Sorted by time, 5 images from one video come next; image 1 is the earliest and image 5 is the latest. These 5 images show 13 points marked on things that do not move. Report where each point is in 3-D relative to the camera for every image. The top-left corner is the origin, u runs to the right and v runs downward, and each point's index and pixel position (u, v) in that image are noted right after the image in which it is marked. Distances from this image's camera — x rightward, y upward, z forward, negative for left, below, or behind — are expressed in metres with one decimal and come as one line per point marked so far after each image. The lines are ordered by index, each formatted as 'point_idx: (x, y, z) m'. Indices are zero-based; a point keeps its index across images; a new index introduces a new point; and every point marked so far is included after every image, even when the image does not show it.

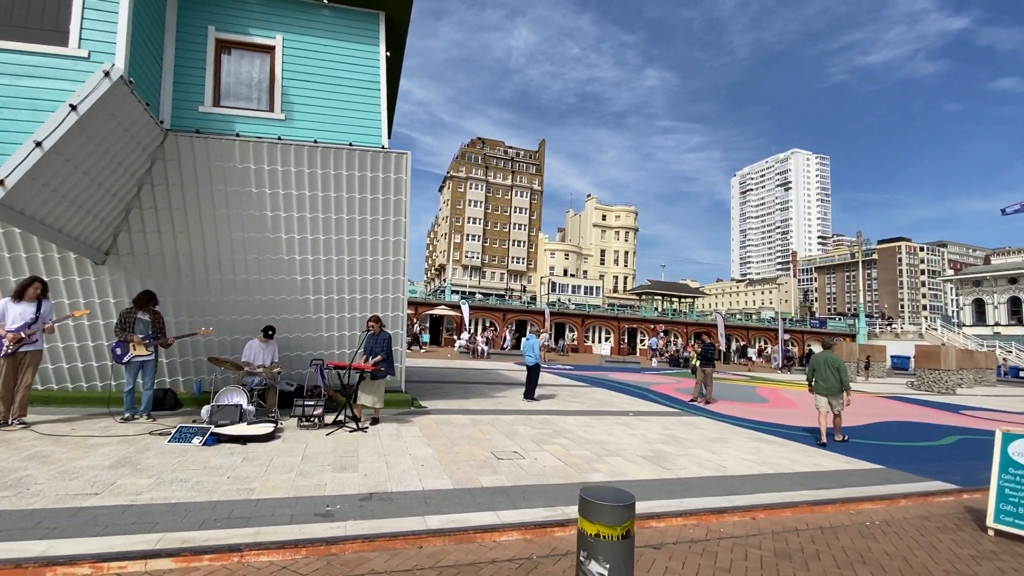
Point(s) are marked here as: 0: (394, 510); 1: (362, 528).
0: (-1.1, -2.1, +4.7) m
1: (-1.3, -2.1, +4.3) m
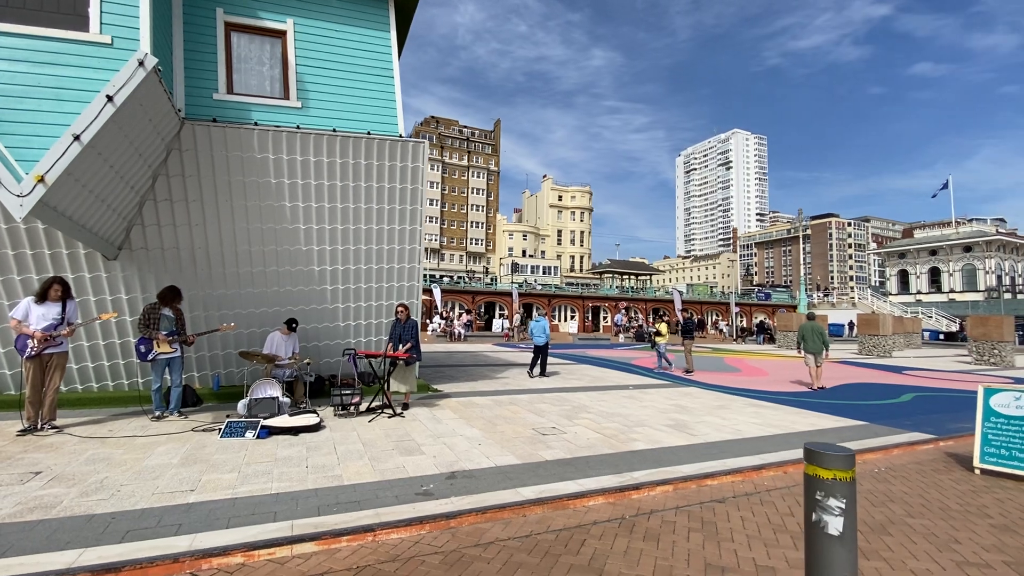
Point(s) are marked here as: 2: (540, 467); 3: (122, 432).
0: (-0.3, -2.1, +5.1) m
1: (-0.4, -2.0, +4.6) m
2: (+0.3, -2.1, +5.7) m
3: (-5.3, -2.0, +6.6) m
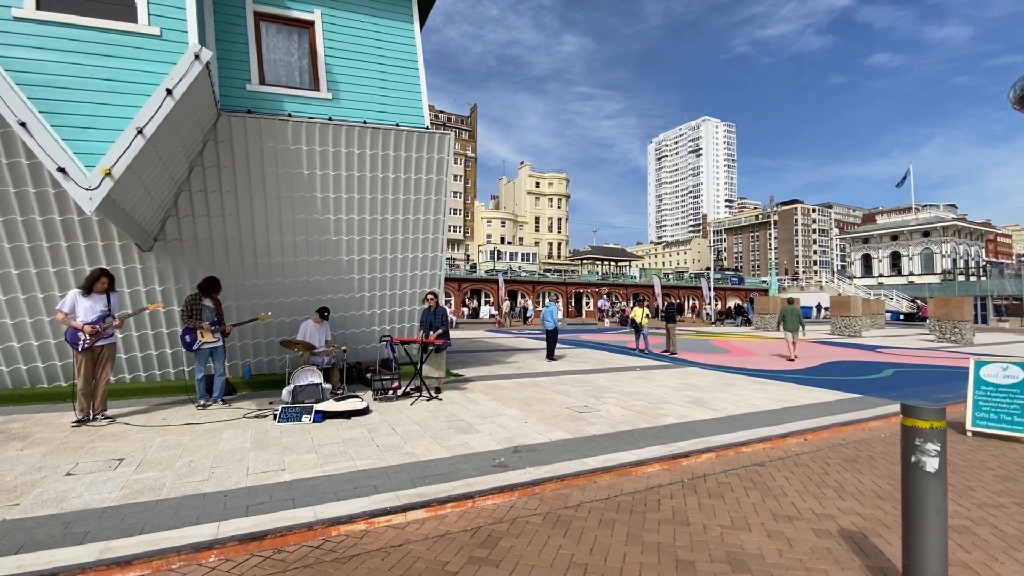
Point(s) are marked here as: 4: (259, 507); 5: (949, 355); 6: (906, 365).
0: (+0.4, -1.9, +5.5) m
1: (+0.3, -1.9, +5.0) m
2: (+1.0, -1.9, +6.2) m
3: (-4.7, -1.8, +6.7) m
4: (-2.1, -1.9, +4.1) m
5: (+14.8, -2.3, +16.4) m
6: (+11.3, -2.2, +13.9) m
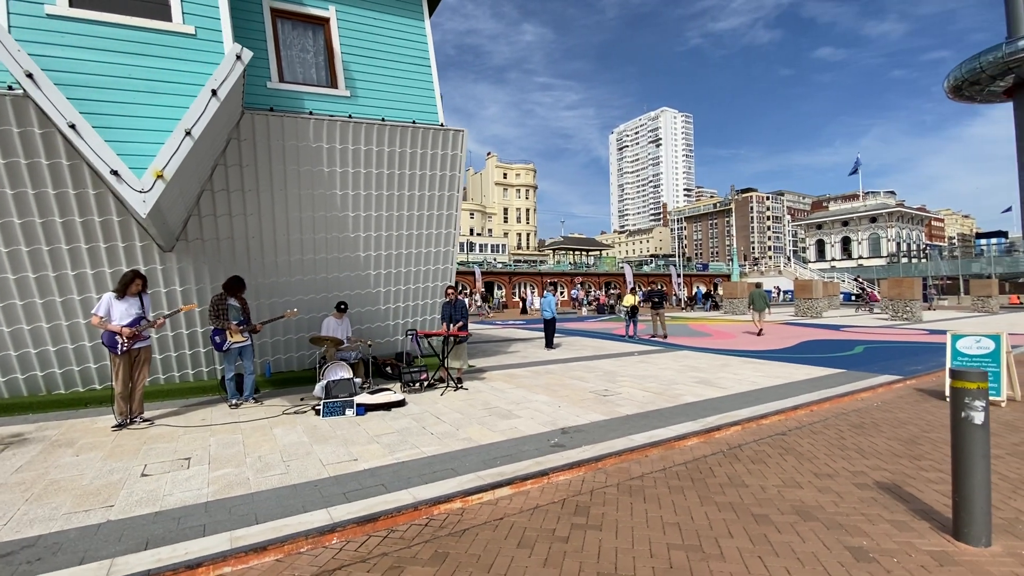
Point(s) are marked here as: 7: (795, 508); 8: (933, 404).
0: (+1.0, -1.8, +5.9) m
1: (+1.0, -1.8, +5.5) m
2: (+1.6, -1.8, +6.6) m
3: (-4.1, -1.8, +6.8) m
4: (-1.4, -1.8, +4.4) m
5: (+14.5, -1.6, +17.9) m
6: (+11.2, -1.7, +15.1) m
7: (+2.3, -1.8, +4.0) m
8: (+6.5, -1.8, +7.5) m
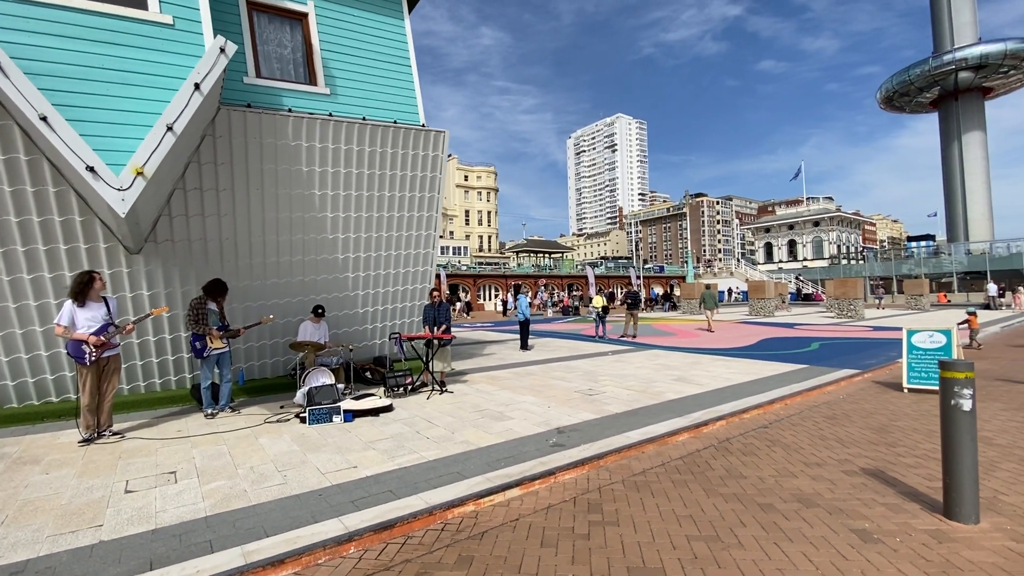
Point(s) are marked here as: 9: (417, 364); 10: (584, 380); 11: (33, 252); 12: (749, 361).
0: (+1.0, -1.8, +6.0) m
1: (+1.0, -1.8, +5.6) m
2: (+1.5, -1.8, +6.8) m
3: (-4.2, -1.9, +6.4) m
4: (-1.3, -1.9, +4.2) m
5: (+13.4, -1.6, +19.1) m
6: (+10.4, -1.7, +16.1) m
7: (+2.5, -1.8, +4.2) m
8: (+6.3, -1.8, +8.0) m
9: (-2.0, -1.6, +10.2) m
10: (+1.4, -1.8, +9.4) m
11: (-6.3, +0.5, +6.4) m
12: (+5.7, -1.8, +11.6) m
